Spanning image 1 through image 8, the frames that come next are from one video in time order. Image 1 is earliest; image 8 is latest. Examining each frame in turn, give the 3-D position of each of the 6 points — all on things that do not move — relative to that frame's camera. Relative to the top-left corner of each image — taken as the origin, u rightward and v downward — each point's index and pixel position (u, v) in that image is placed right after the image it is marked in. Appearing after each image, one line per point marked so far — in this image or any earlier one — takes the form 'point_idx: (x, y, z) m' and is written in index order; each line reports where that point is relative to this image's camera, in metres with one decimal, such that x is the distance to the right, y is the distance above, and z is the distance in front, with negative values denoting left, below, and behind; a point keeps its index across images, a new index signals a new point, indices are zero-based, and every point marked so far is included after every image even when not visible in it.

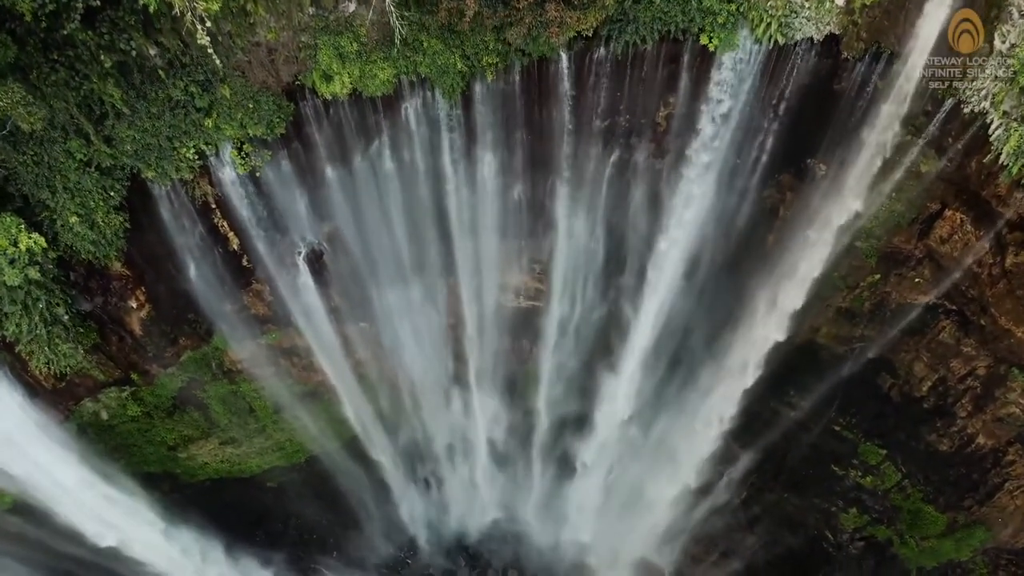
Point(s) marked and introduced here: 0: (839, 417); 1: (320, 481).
0: (+5.7, -2.3, +11.6) m
1: (-3.9, -4.0, +13.5) m
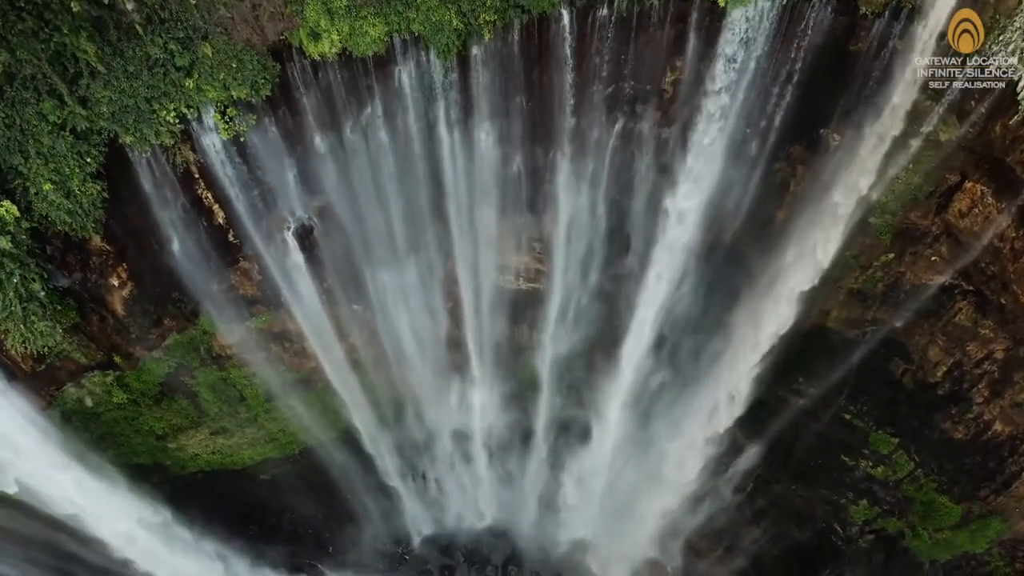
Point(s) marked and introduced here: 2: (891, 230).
0: (+5.6, -2.0, +11.2) m
1: (-3.9, -3.7, +13.1) m
2: (+5.3, +0.8, +9.2) m
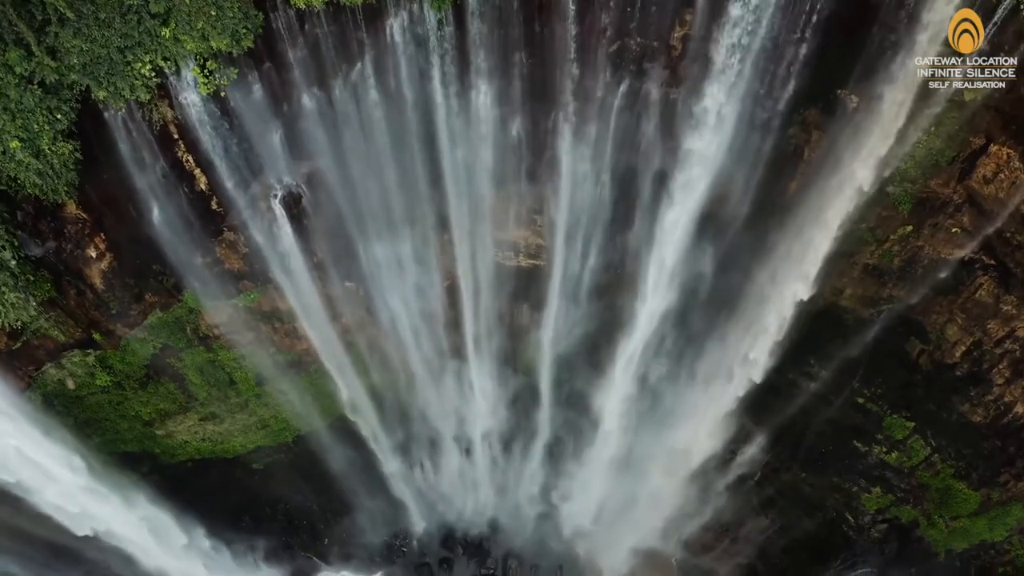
0: (+5.6, -1.6, +10.7) m
1: (-3.9, -3.3, +12.7) m
2: (+5.3, +1.2, +8.8) m
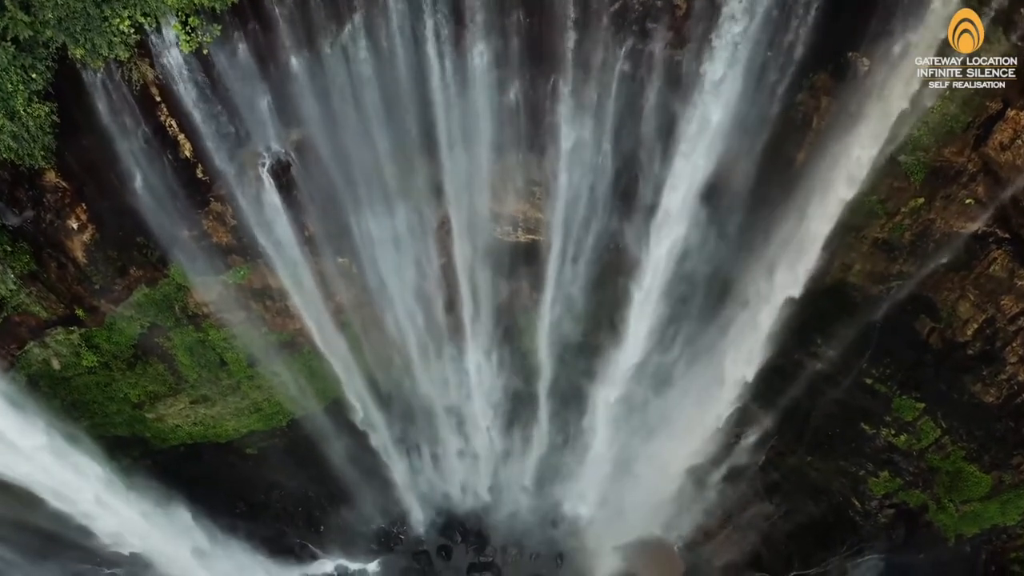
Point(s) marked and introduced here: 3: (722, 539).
0: (+5.6, -1.3, +10.4) m
1: (-3.9, -3.0, +12.4) m
2: (+5.2, +1.5, +8.4) m
3: (+4.0, -4.8, +12.7) m
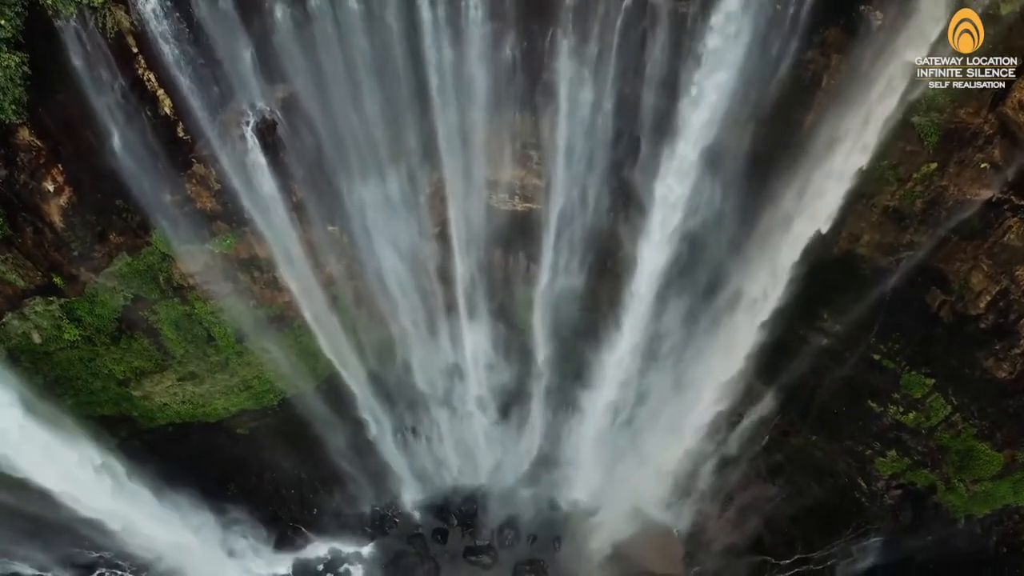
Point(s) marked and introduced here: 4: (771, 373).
0: (+5.6, -0.8, +10.1) m
1: (-3.9, -2.5, +12.1) m
2: (+5.2, +1.9, +8.1) m
3: (+4.0, -4.4, +12.4) m
4: (+4.4, -1.4, +11.2) m
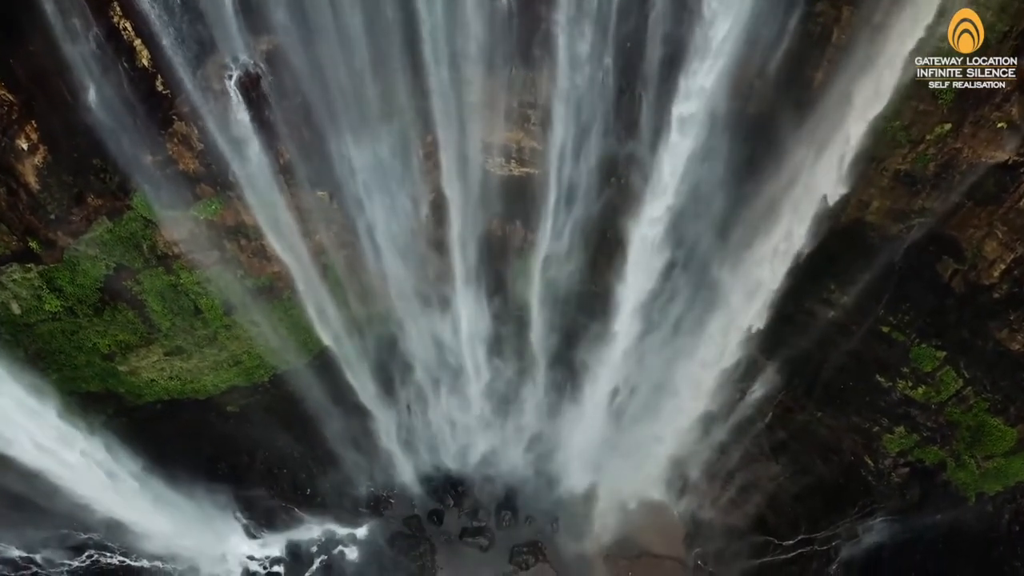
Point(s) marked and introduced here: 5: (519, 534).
0: (+5.5, -0.4, +9.7) m
1: (-4.0, -2.1, +11.7) m
2: (+5.1, +2.4, +7.7) m
3: (+4.0, -3.9, +12.1) m
4: (+4.3, -1.0, +10.8) m
5: (+0.1, -4.5, +12.2) m
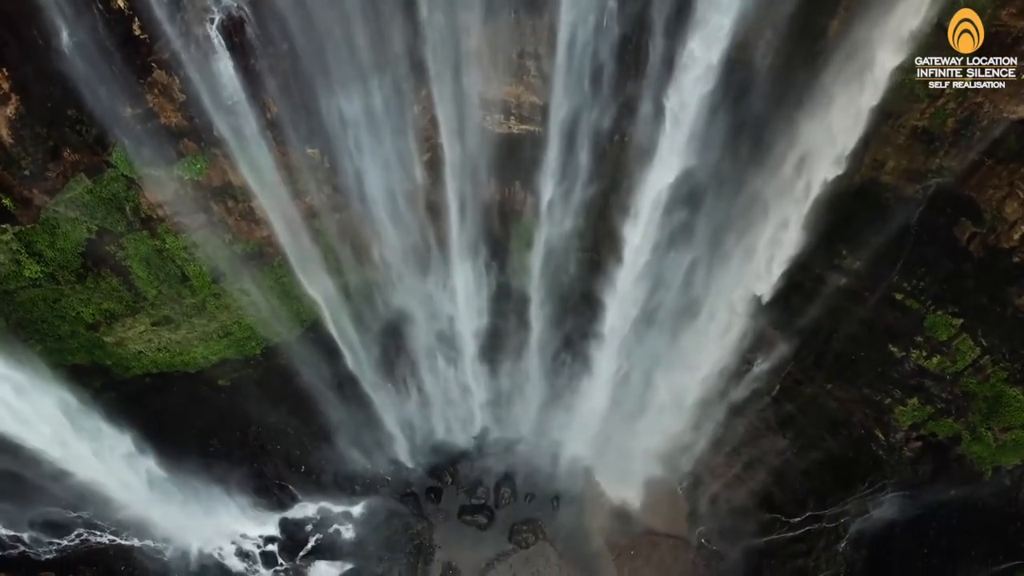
0: (+5.5, +0.1, +9.4) m
1: (-4.0, -1.5, +11.4) m
2: (+5.1, +2.8, +7.3) m
3: (+4.0, -3.4, +11.8) m
4: (+4.3, -0.5, +10.5) m
5: (+0.1, -4.0, +11.8) m
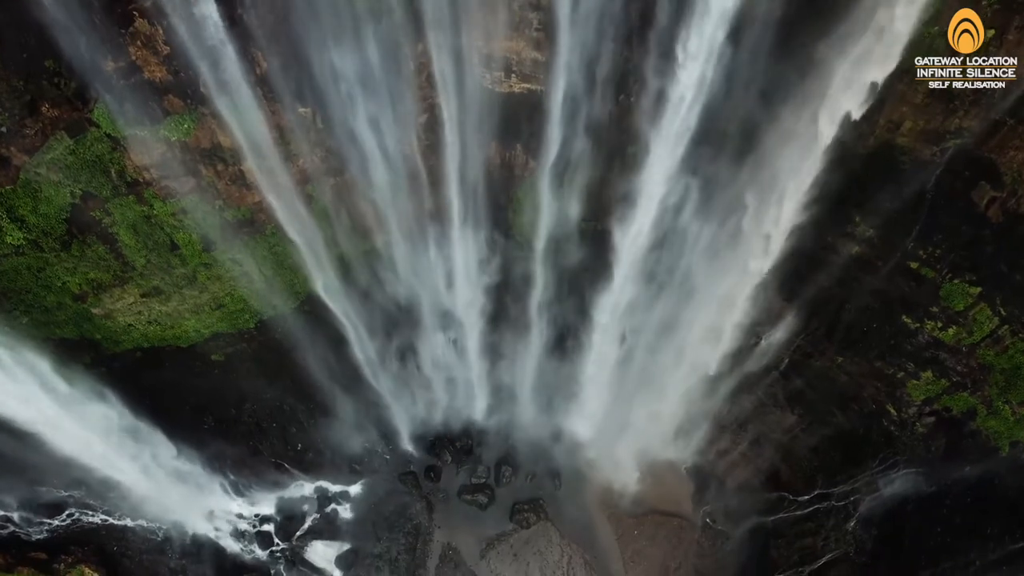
0: (+5.5, +0.6, +9.0) m
1: (-4.0, -1.1, +11.1) m
2: (+5.1, +3.2, +6.9) m
3: (+4.0, -2.9, +11.5) m
4: (+4.3, 0.0, +10.1) m
5: (+0.2, -3.5, +11.6) m
